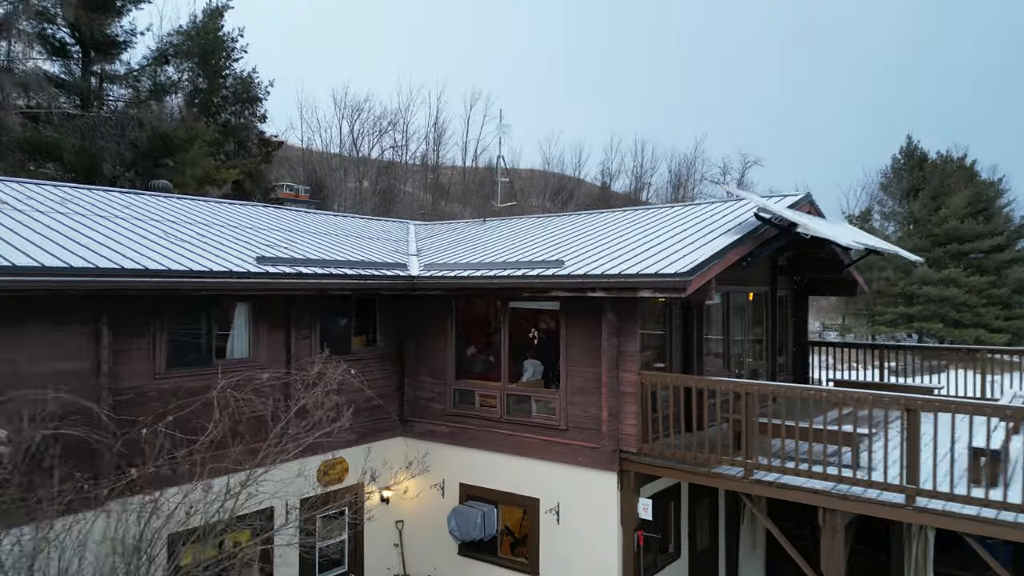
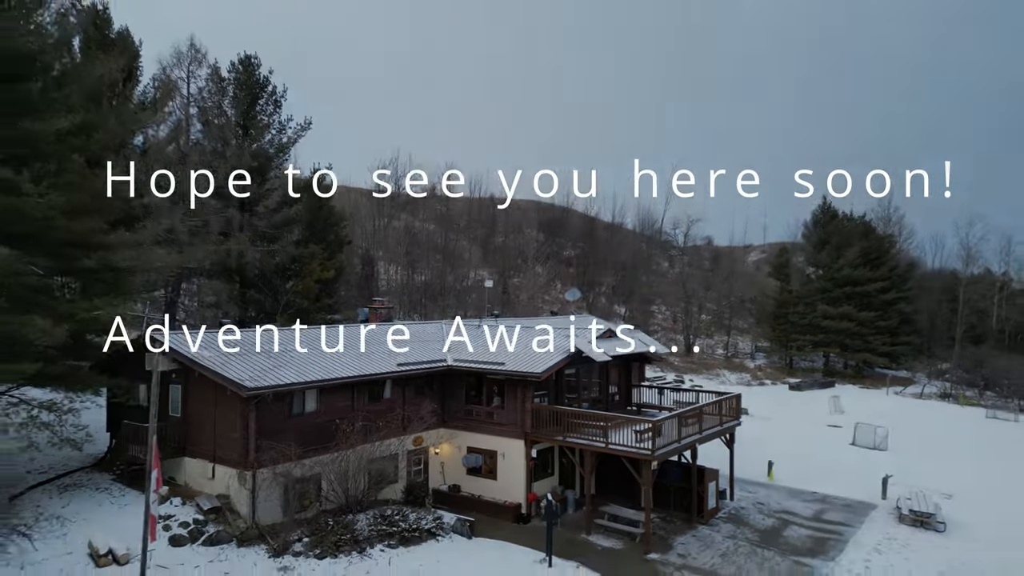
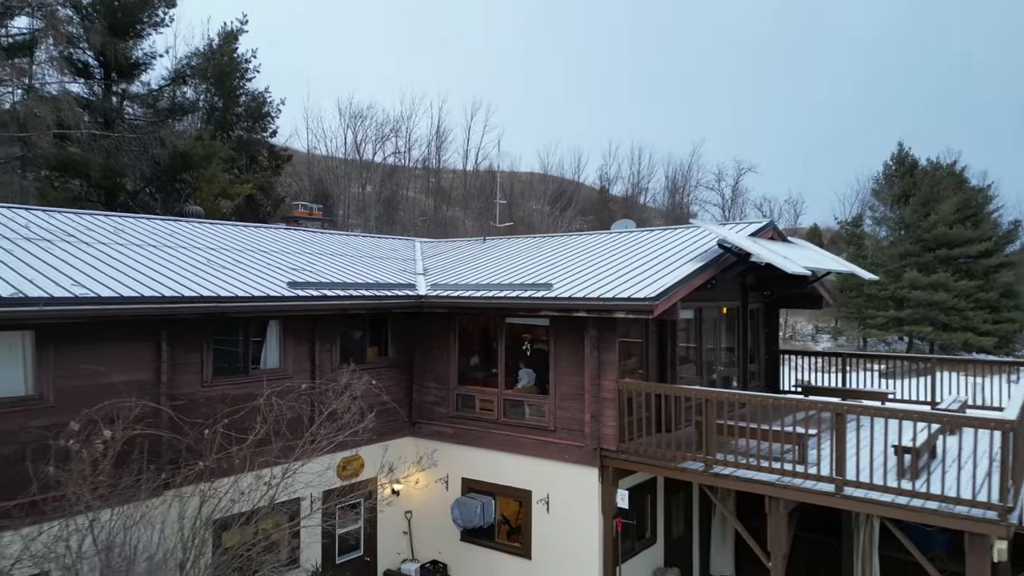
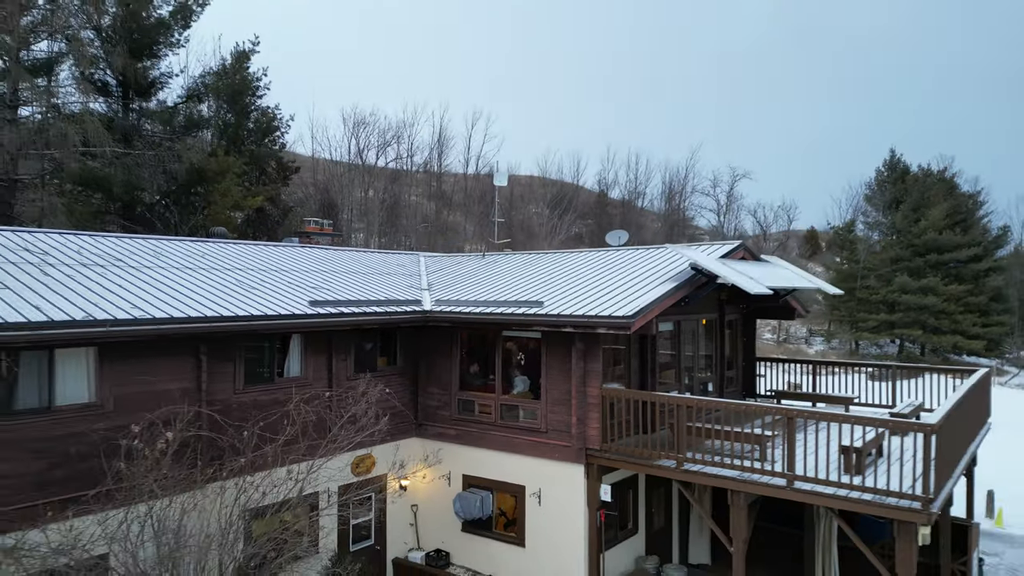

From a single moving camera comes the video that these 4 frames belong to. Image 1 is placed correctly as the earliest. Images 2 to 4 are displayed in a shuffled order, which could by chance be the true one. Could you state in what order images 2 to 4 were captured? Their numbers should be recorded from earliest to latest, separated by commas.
3, 4, 2
